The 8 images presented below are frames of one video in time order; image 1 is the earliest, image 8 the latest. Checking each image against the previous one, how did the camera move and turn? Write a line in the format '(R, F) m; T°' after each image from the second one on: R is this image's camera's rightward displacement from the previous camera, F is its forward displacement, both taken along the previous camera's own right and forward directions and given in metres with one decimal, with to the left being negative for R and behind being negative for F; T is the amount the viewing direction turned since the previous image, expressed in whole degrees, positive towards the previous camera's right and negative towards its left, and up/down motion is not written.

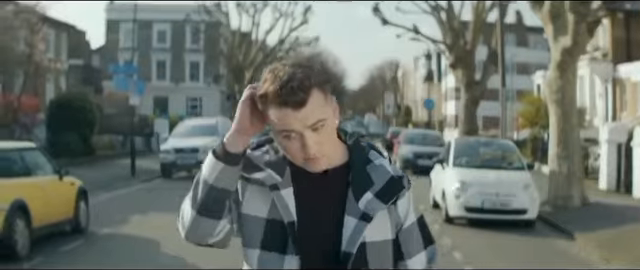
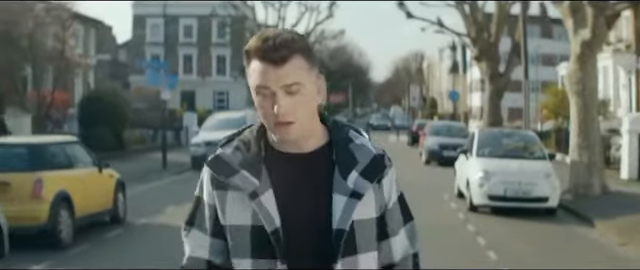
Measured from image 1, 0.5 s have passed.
(0.0, -0.6) m; -1°
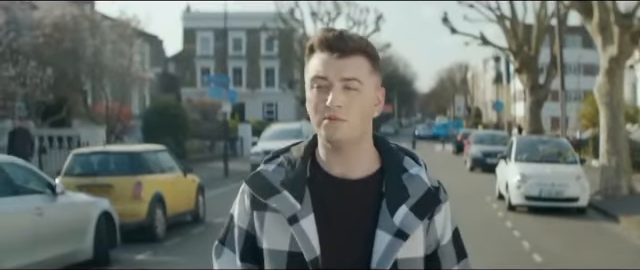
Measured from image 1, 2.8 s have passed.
(-0.1, -2.0) m; -2°
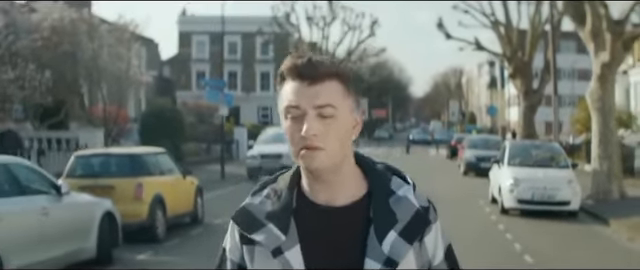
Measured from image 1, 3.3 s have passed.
(0.0, -0.3) m; 0°
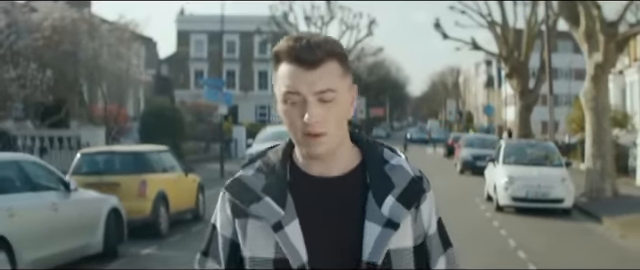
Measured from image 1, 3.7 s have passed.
(0.0, -0.4) m; 0°
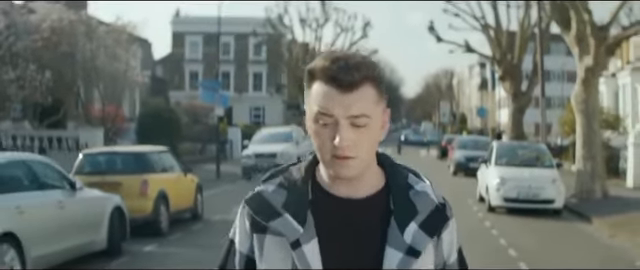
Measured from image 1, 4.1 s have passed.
(0.0, -0.4) m; 0°
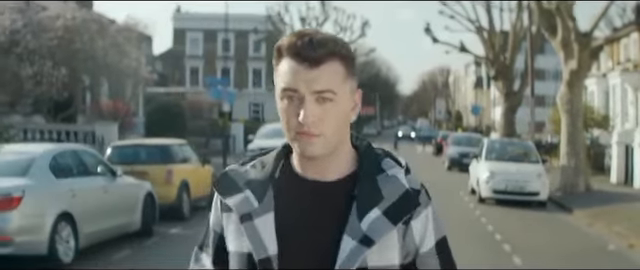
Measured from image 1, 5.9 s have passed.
(-0.2, -1.6) m; 0°
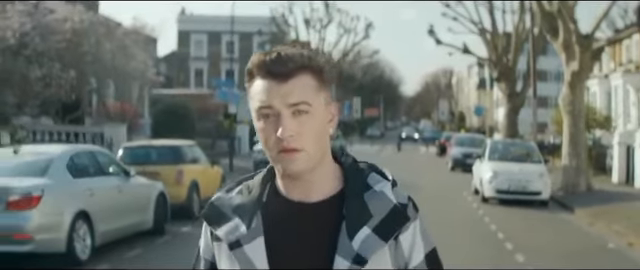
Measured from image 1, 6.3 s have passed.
(-0.1, -0.4) m; 0°
